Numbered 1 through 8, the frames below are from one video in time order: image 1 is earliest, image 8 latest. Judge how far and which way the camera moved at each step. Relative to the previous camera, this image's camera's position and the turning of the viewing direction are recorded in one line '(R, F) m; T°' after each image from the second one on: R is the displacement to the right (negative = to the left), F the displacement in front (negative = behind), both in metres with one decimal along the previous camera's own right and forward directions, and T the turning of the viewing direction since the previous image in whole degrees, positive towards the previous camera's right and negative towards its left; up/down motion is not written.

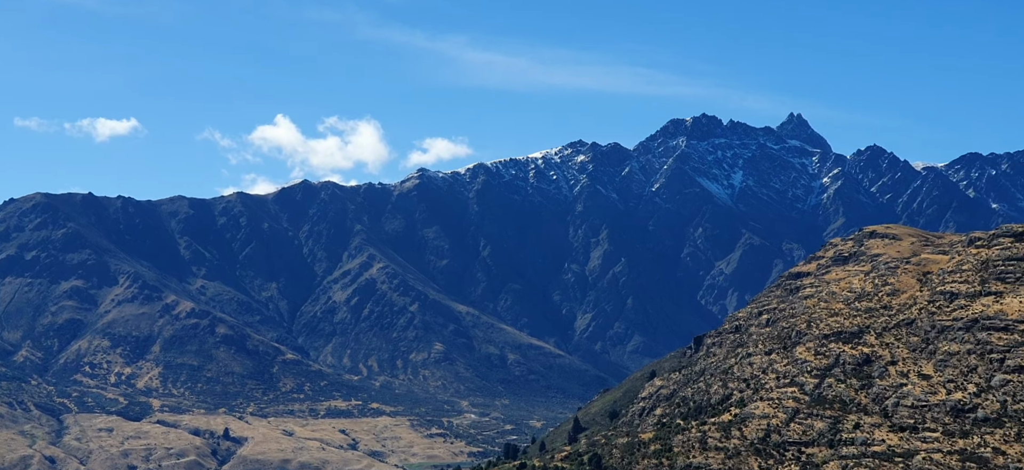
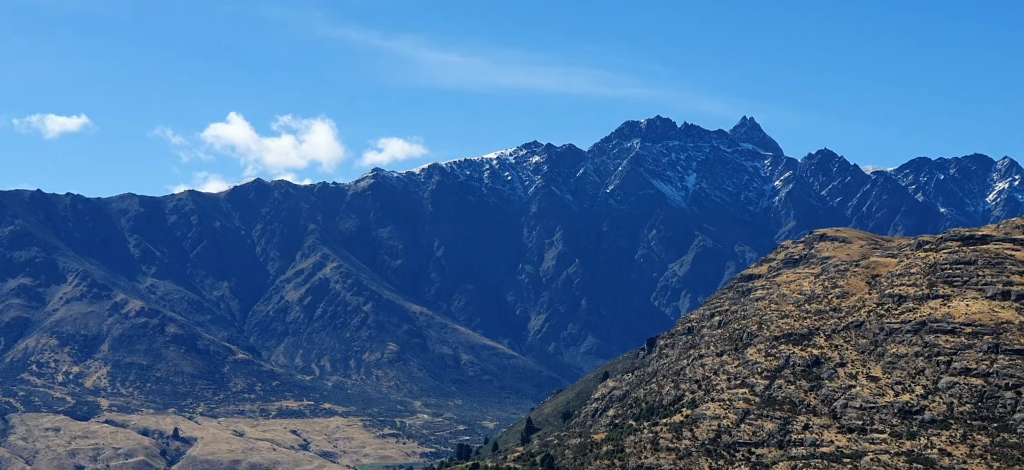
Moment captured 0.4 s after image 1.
(+0.9, -1.1) m; +2°
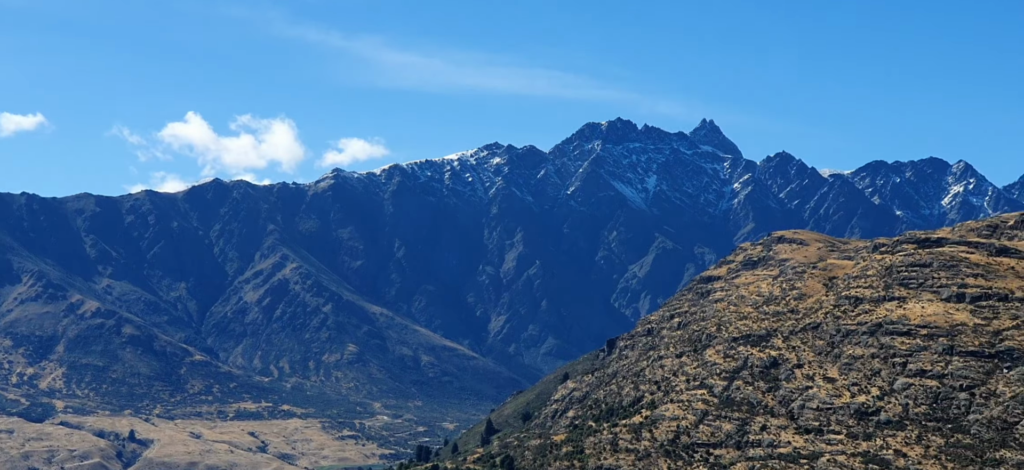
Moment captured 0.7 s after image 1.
(+0.7, -0.6) m; +1°
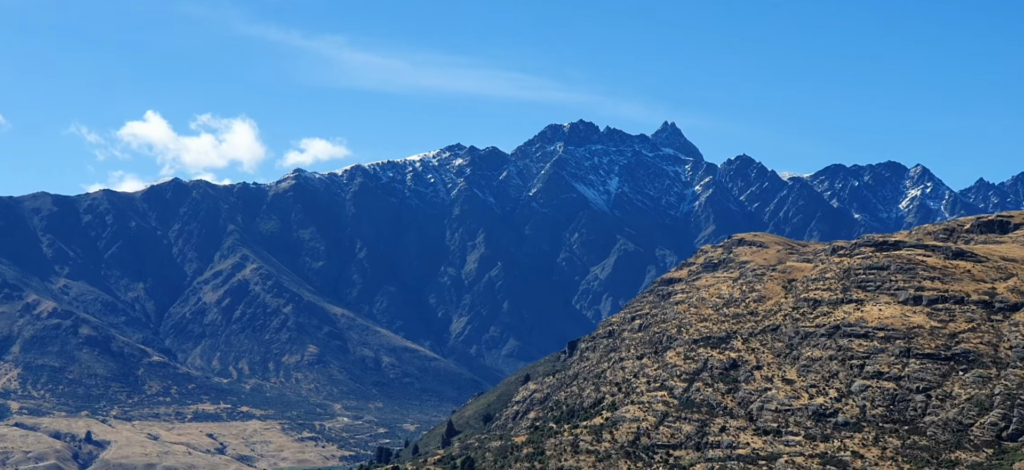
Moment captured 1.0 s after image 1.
(+0.7, -0.4) m; +1°
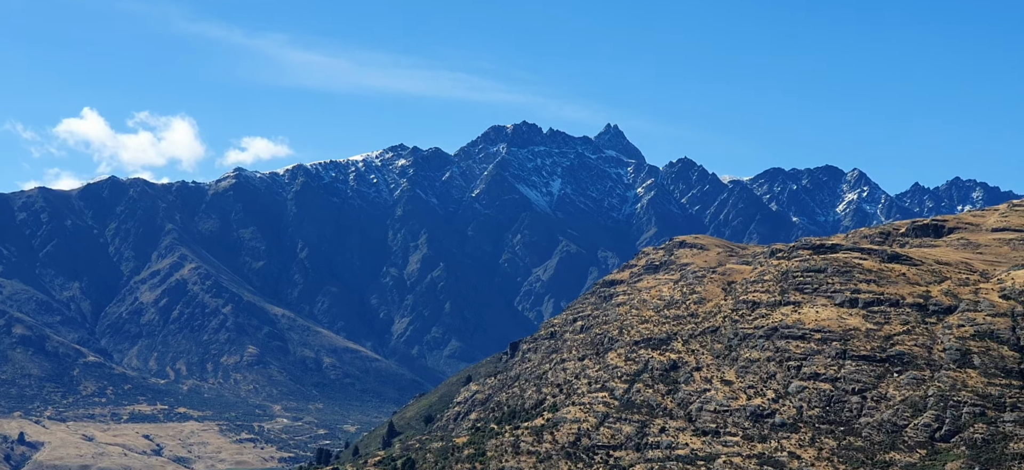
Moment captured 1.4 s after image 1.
(+1.1, -0.4) m; +2°
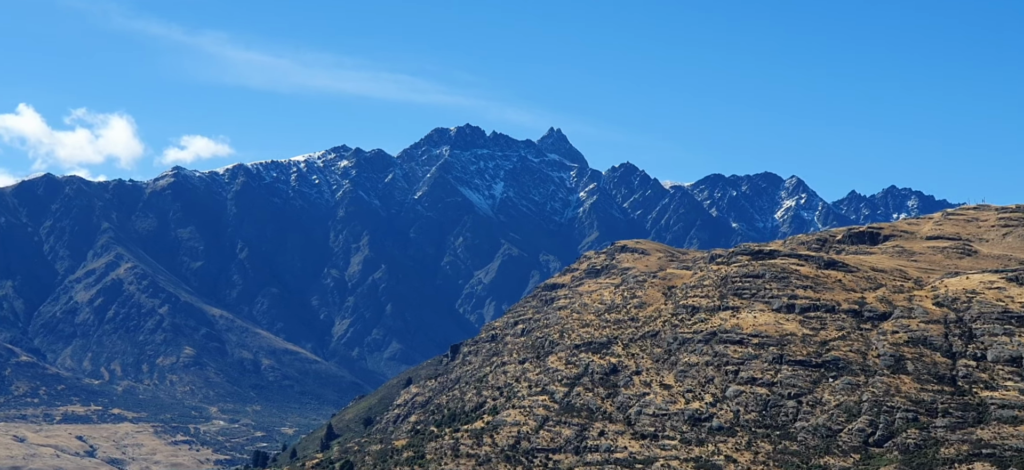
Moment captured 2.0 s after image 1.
(+1.1, +0.2) m; +2°
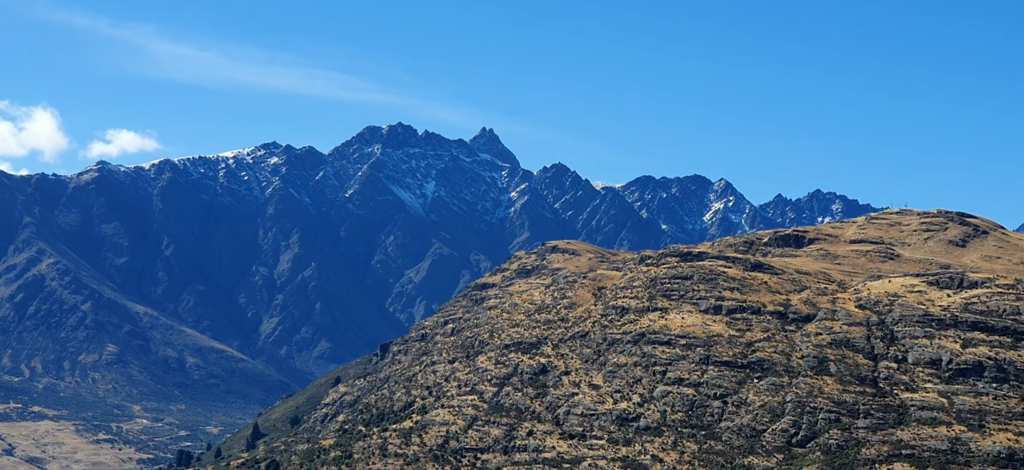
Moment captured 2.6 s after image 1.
(+1.3, +0.7) m; +3°
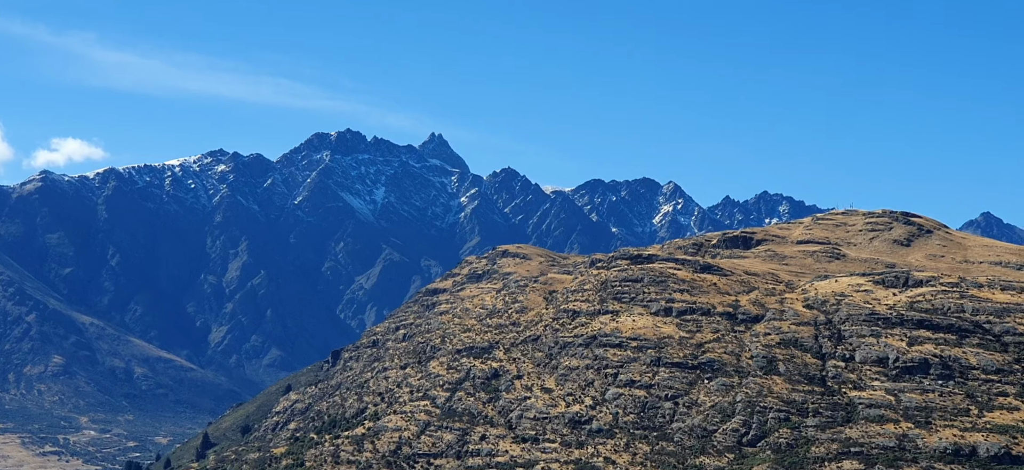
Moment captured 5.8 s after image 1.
(+0.7, +0.5) m; +2°
